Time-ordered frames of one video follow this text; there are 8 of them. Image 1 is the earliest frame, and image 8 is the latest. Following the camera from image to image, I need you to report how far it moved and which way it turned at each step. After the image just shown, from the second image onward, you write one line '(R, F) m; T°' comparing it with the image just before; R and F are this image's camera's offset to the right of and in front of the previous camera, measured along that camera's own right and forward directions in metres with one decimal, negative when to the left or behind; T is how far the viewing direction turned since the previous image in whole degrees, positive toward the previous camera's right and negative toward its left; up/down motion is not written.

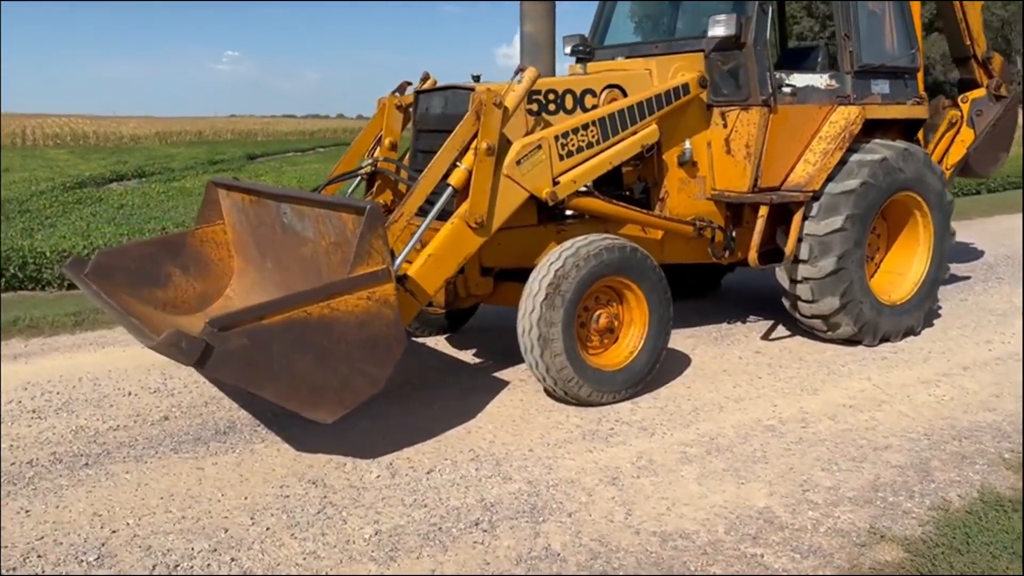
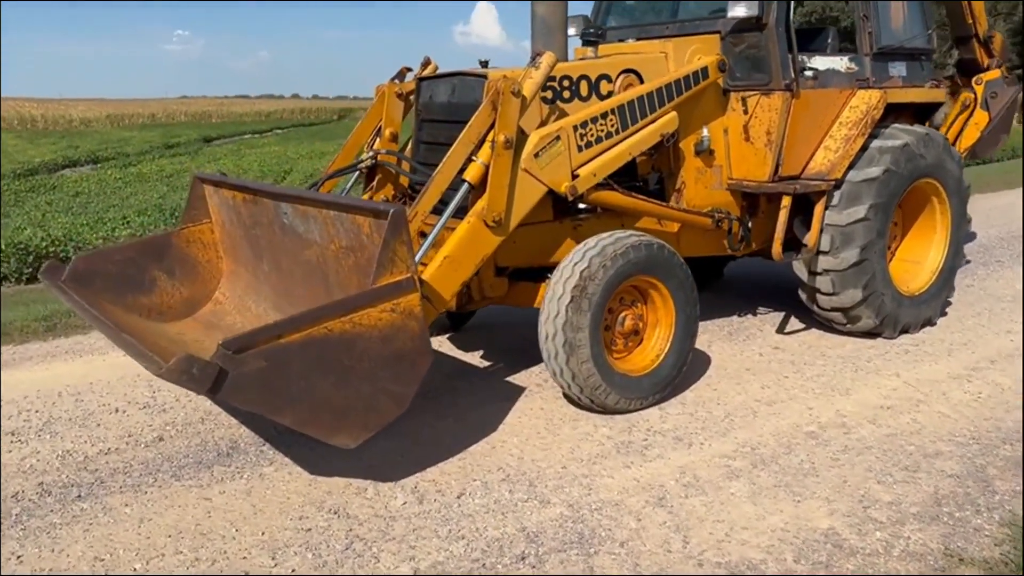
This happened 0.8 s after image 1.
(-0.3, +0.3) m; +3°
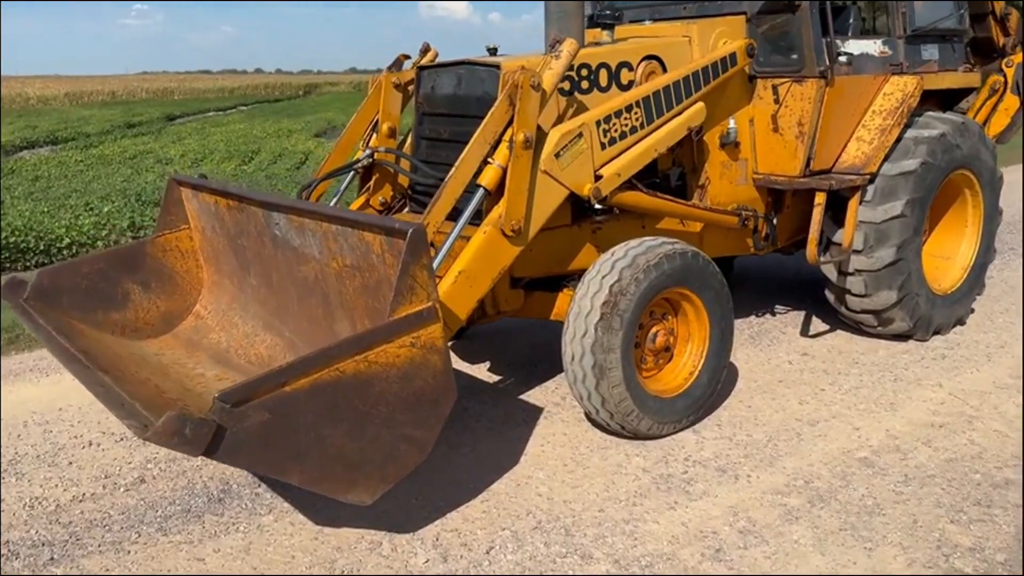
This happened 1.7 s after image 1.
(-0.2, +0.4) m; +2°
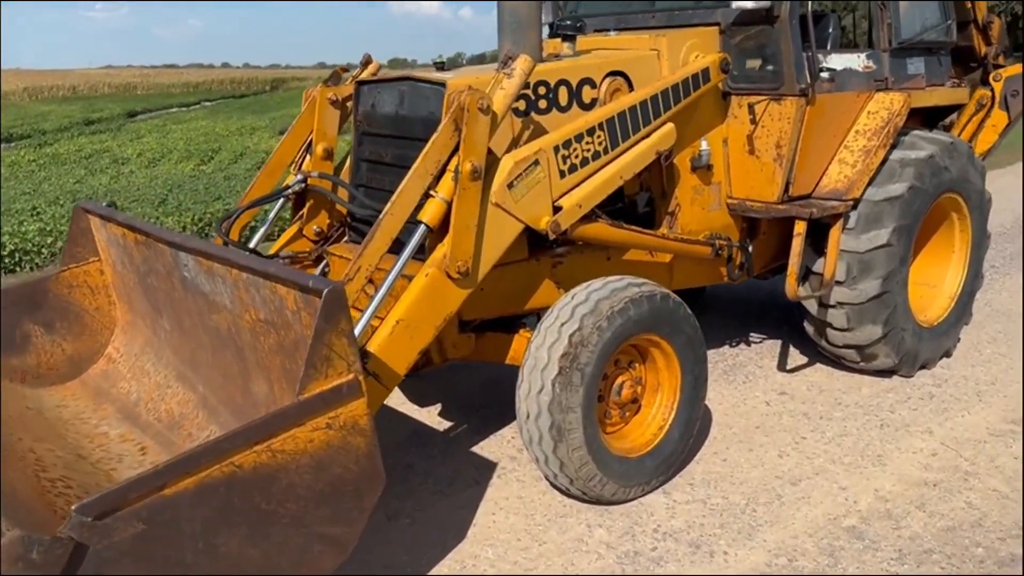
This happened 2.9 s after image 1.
(+0.1, +0.4) m; +2°
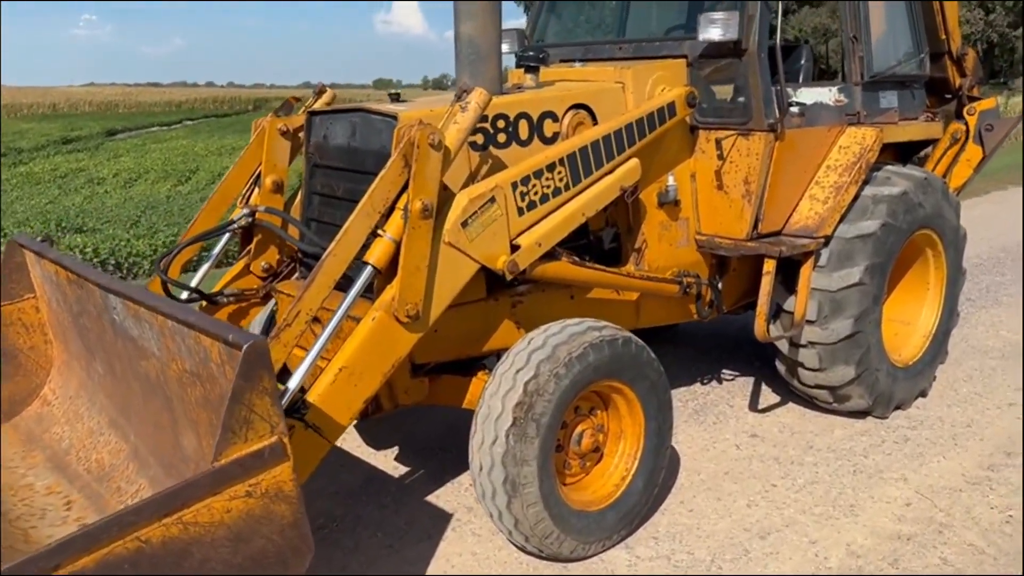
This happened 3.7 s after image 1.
(+0.1, +0.2) m; +1°
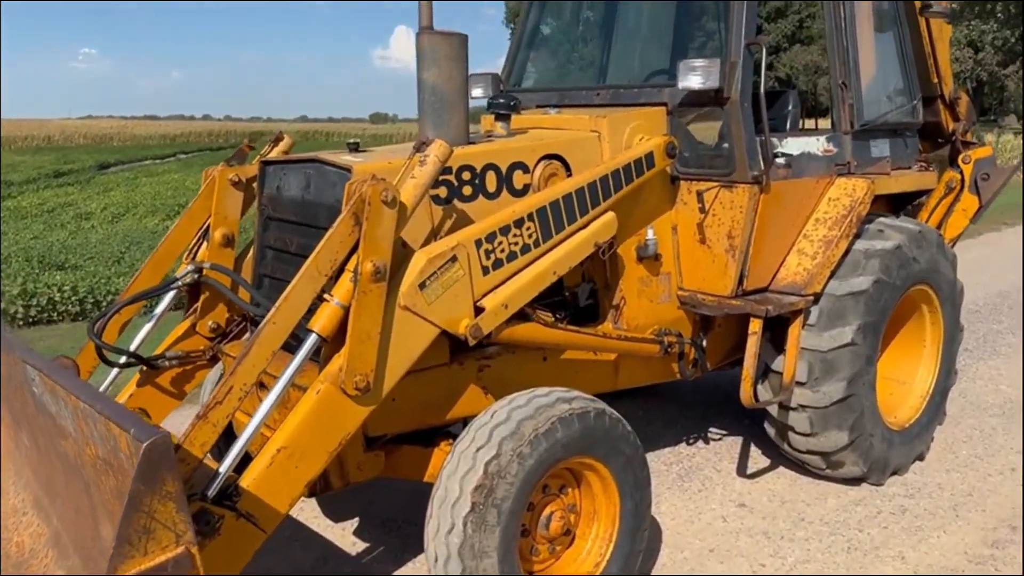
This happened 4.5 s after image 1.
(+0.1, +0.3) m; 0°
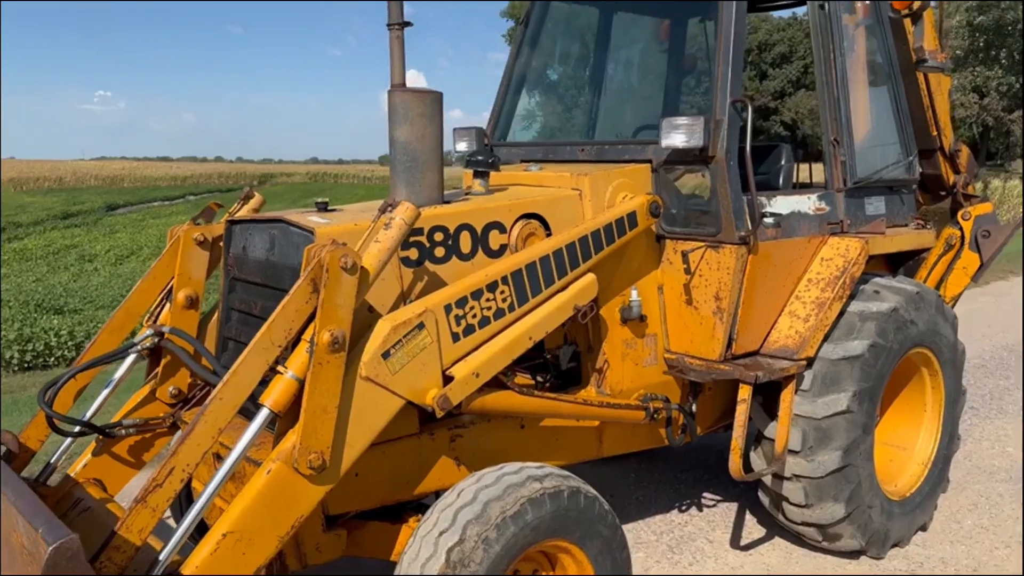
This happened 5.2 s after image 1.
(+0.1, +0.1) m; 0°
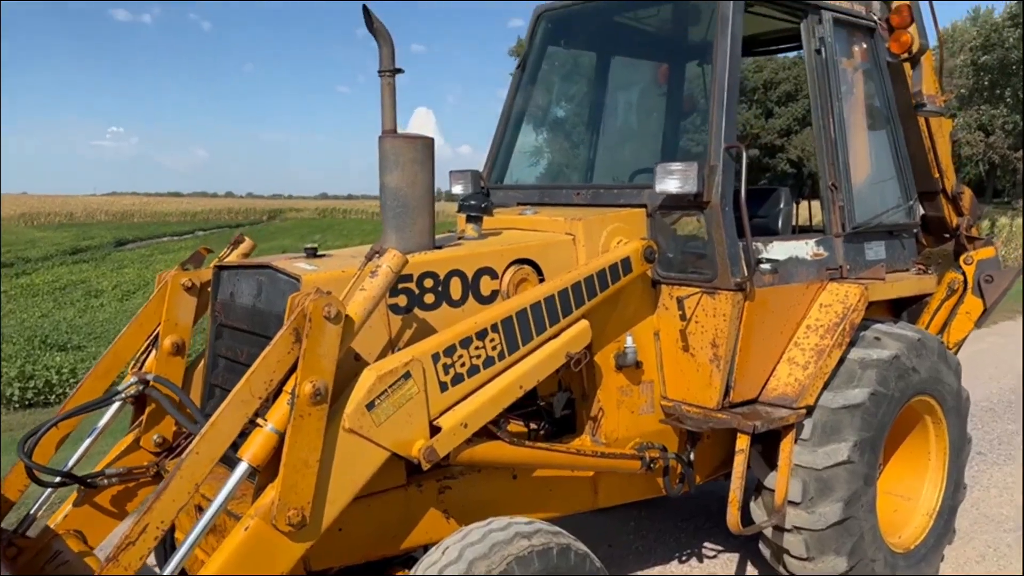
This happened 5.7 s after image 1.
(+0.1, +0.1) m; 0°
